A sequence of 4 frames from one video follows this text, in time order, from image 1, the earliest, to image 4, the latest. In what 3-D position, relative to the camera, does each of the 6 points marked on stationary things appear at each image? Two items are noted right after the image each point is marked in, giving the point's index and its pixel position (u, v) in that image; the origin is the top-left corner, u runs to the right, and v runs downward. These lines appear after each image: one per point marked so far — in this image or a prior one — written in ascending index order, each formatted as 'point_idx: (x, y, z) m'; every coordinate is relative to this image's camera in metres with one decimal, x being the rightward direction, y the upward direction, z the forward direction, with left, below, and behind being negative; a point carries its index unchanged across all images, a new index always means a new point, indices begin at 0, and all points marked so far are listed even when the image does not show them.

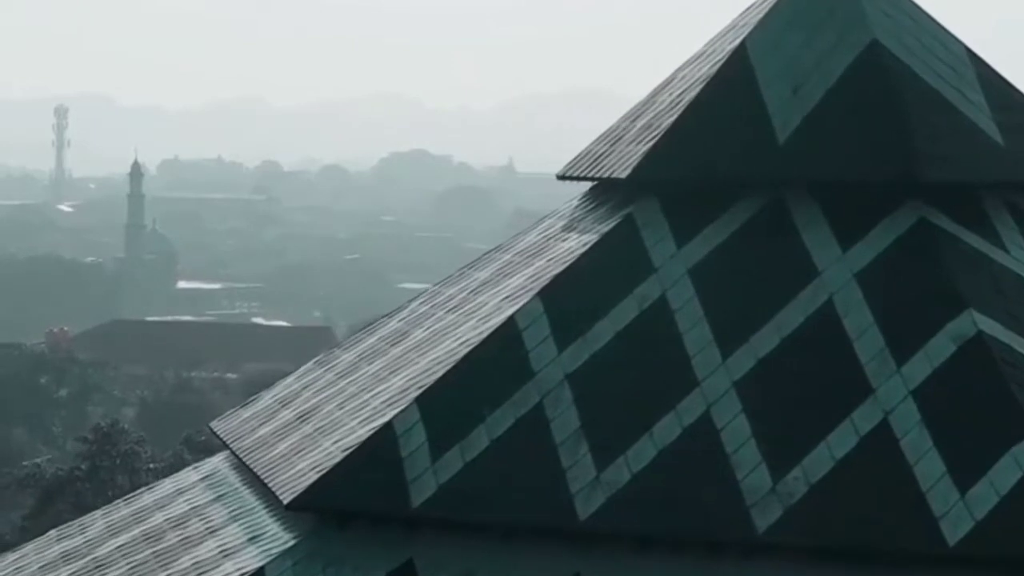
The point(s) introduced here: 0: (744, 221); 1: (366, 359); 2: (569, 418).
0: (+2.0, +0.6, +10.3) m
1: (-1.4, -0.7, +11.4) m
2: (+0.5, -1.0, +9.7) m
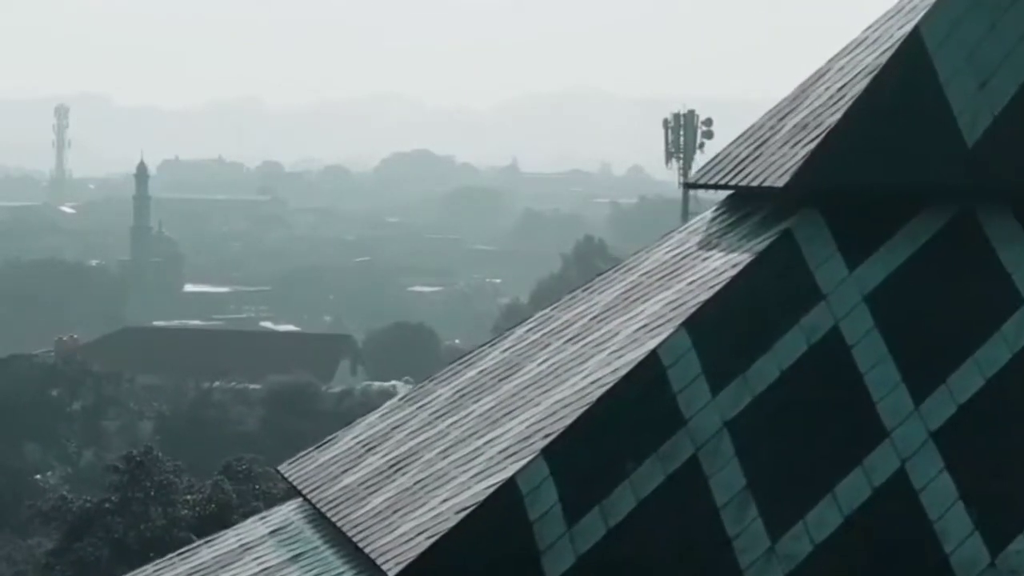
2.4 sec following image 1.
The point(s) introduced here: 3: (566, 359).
0: (+3.0, +0.4, +8.7) m
1: (-0.3, -0.9, +9.8) m
2: (+1.5, -1.2, +8.1) m
3: (+0.4, -0.5, +9.4) m
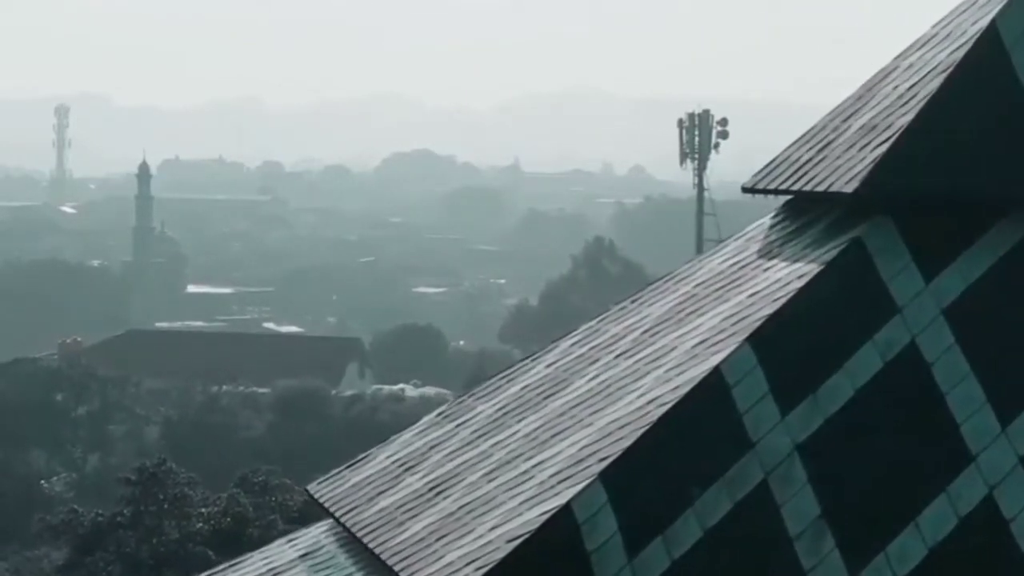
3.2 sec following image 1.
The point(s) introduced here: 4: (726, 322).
0: (+3.3, +0.3, +8.1) m
1: (0.0, -1.0, +9.3) m
2: (+1.8, -1.3, +7.6) m
3: (+0.8, -0.6, +8.8) m
4: (+1.5, -0.2, +8.6) m
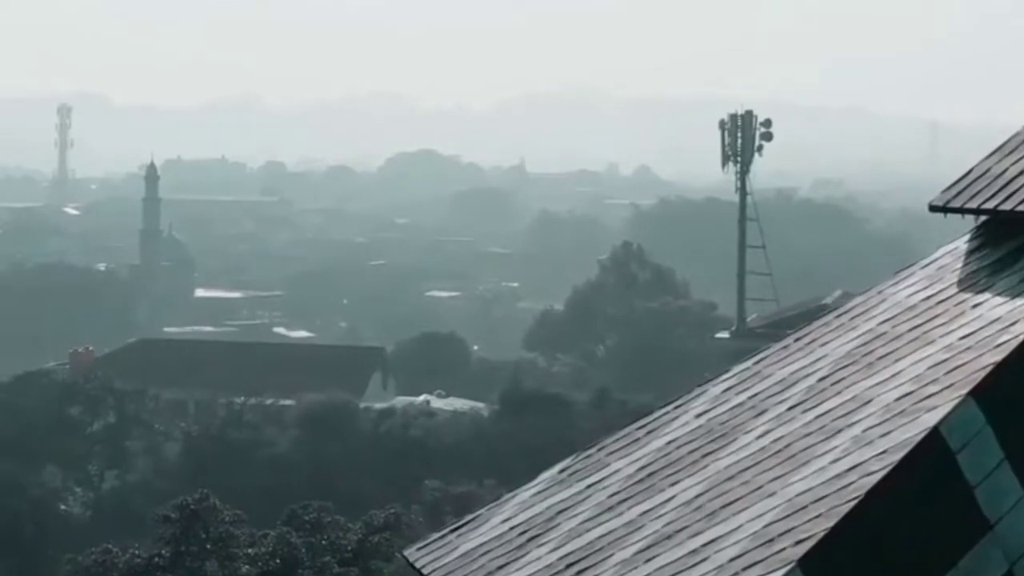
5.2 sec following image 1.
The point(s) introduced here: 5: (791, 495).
0: (+4.3, 0.0, +6.7) m
1: (+1.0, -1.2, +7.8) m
2: (+2.8, -1.6, +6.1) m
3: (+1.7, -0.9, +7.4) m
4: (+2.5, -0.5, +7.1) m
5: (+1.6, -1.2, +7.0) m
